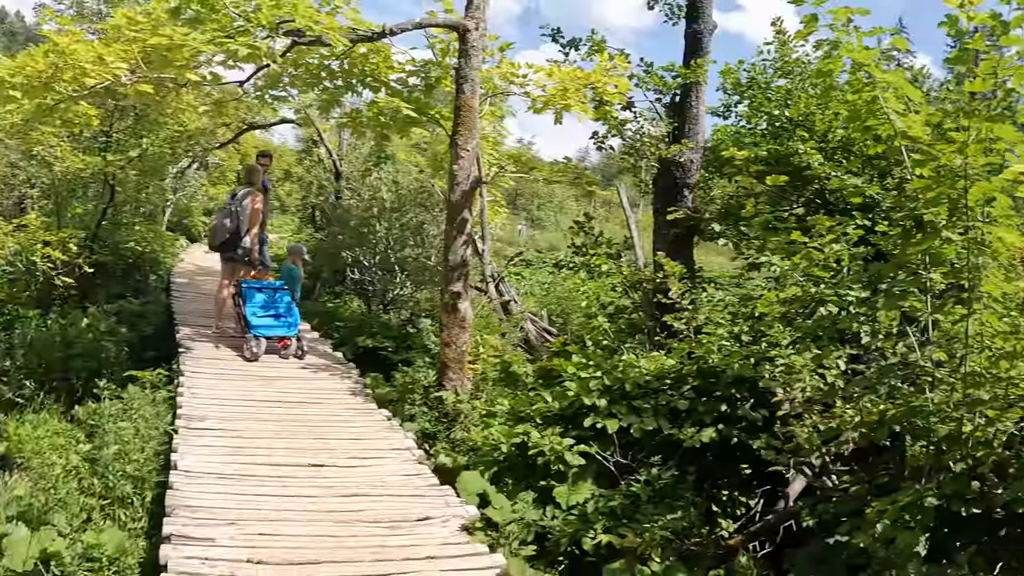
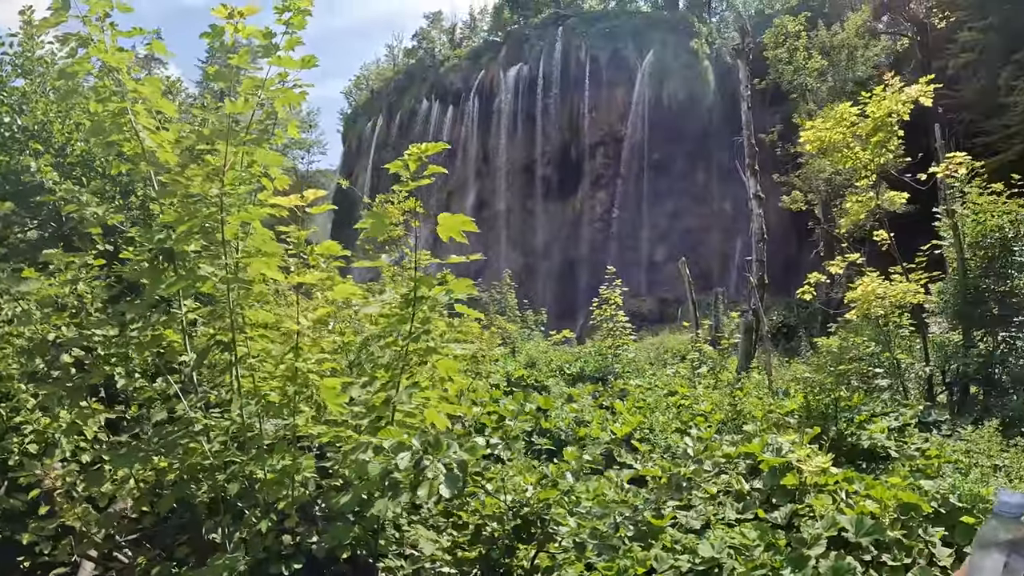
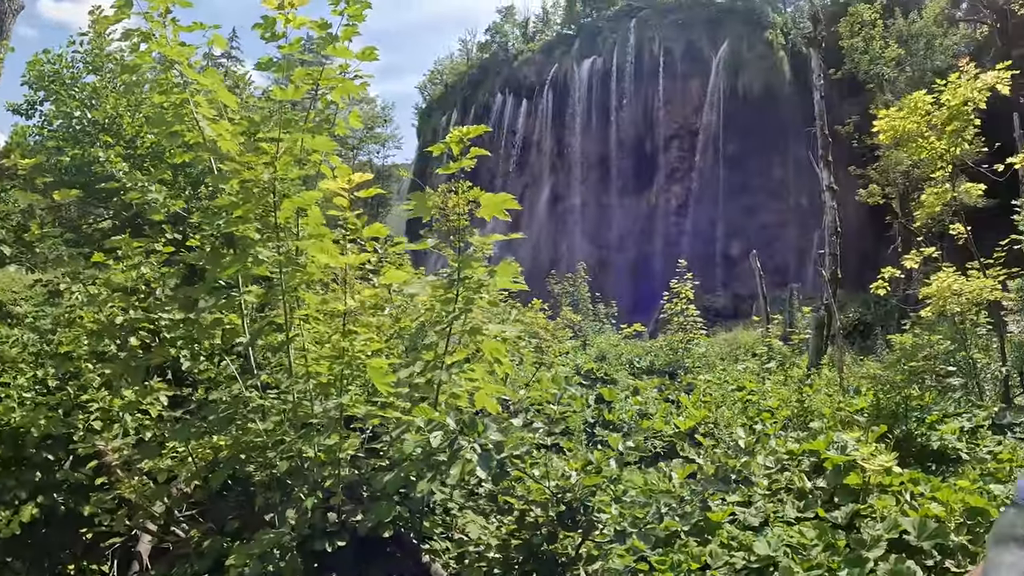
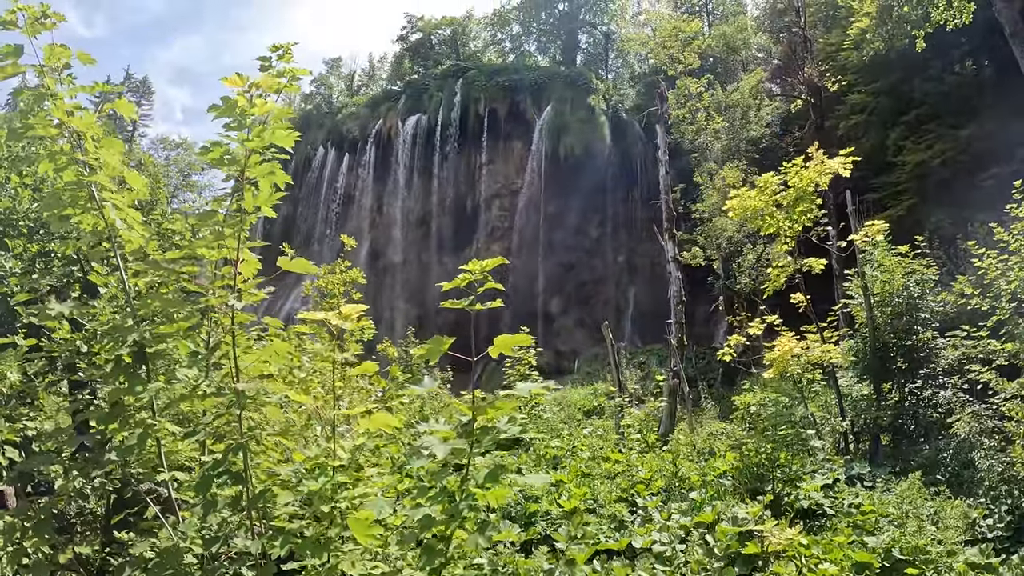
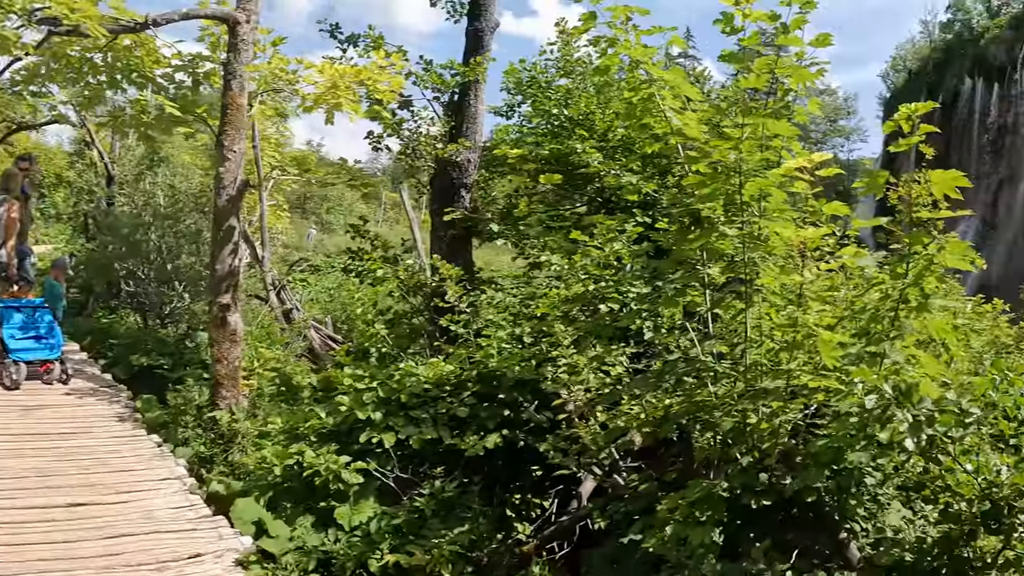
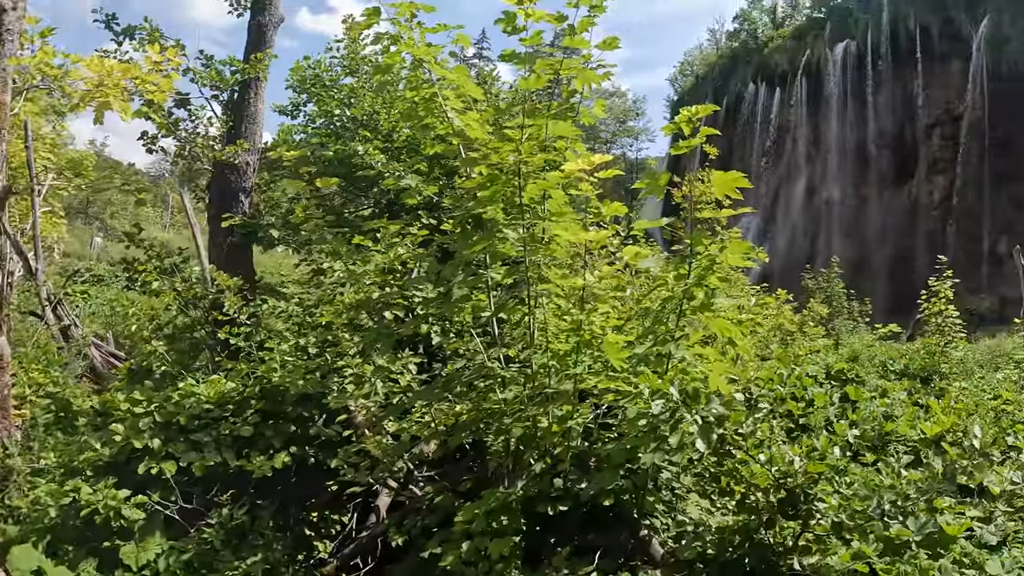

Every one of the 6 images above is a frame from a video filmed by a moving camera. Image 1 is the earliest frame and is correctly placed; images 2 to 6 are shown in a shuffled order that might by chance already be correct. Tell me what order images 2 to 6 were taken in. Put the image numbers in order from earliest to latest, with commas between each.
5, 6, 3, 2, 4
